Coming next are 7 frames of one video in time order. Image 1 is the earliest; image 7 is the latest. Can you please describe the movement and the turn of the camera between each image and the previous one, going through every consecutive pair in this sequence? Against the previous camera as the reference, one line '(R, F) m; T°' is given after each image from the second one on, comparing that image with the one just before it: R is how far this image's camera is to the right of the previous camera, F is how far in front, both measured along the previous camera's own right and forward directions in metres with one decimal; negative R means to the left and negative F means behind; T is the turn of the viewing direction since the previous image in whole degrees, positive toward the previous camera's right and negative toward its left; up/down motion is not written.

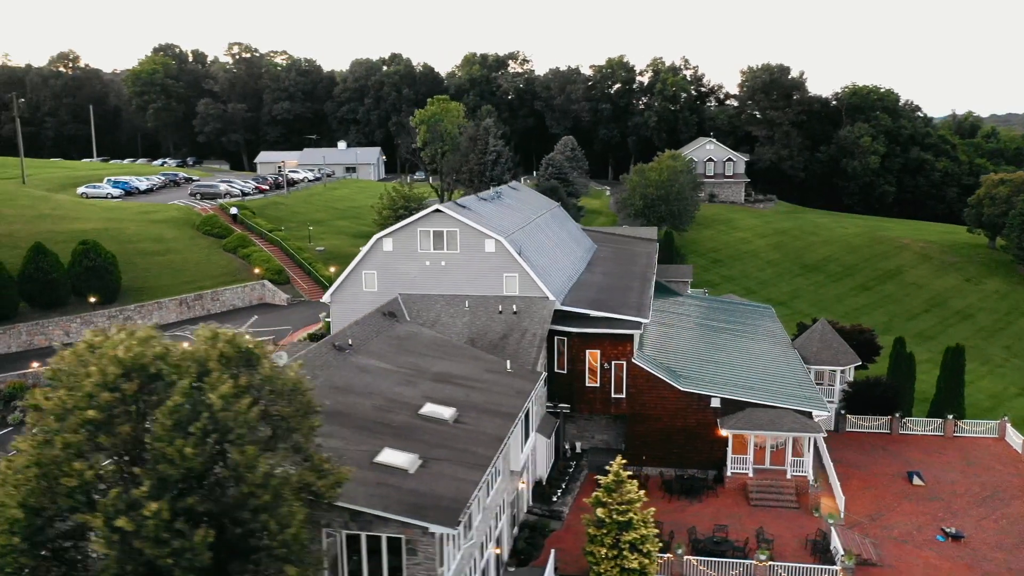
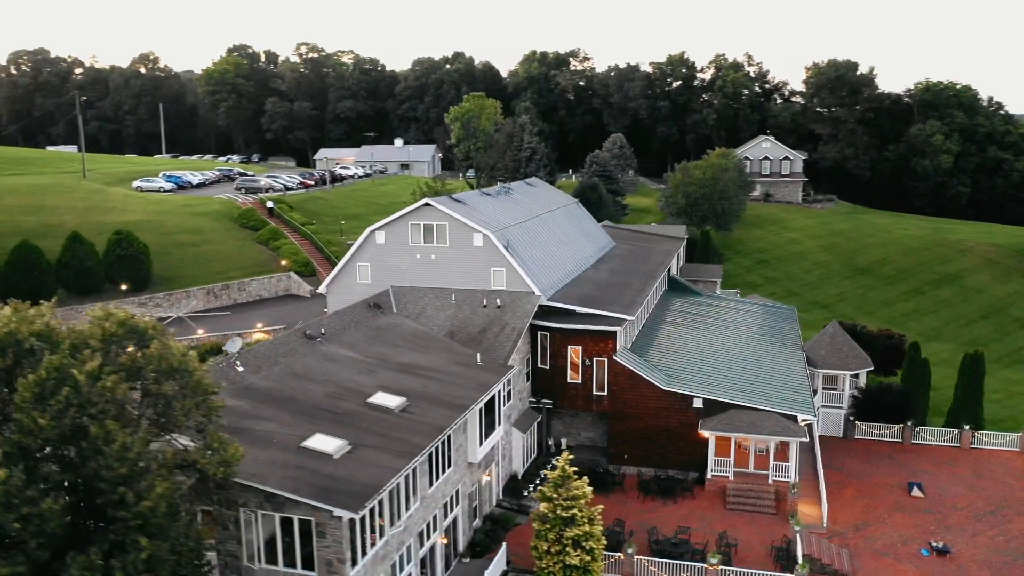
(+3.2, +0.1) m; -6°
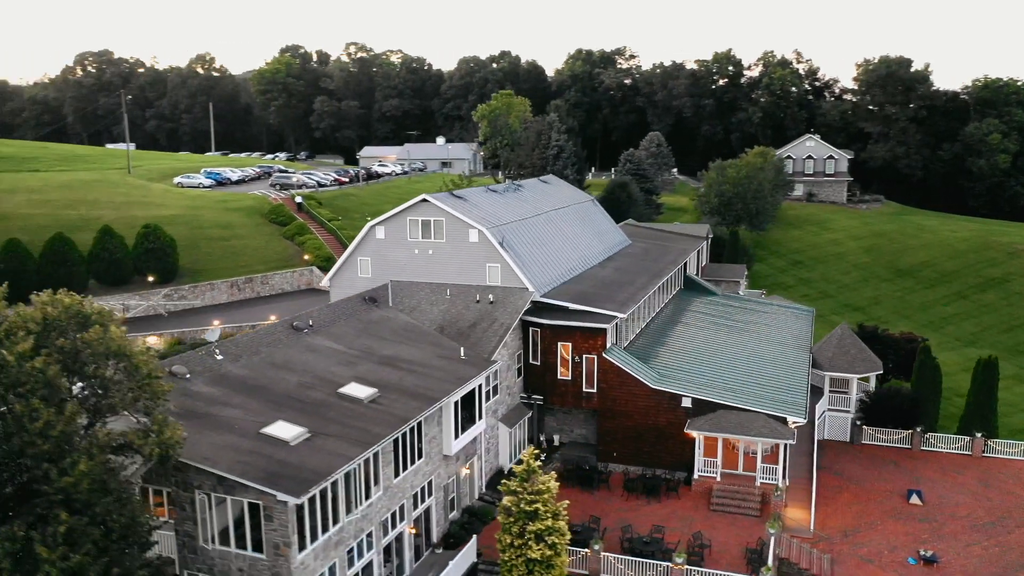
(+2.3, -0.1) m; -4°
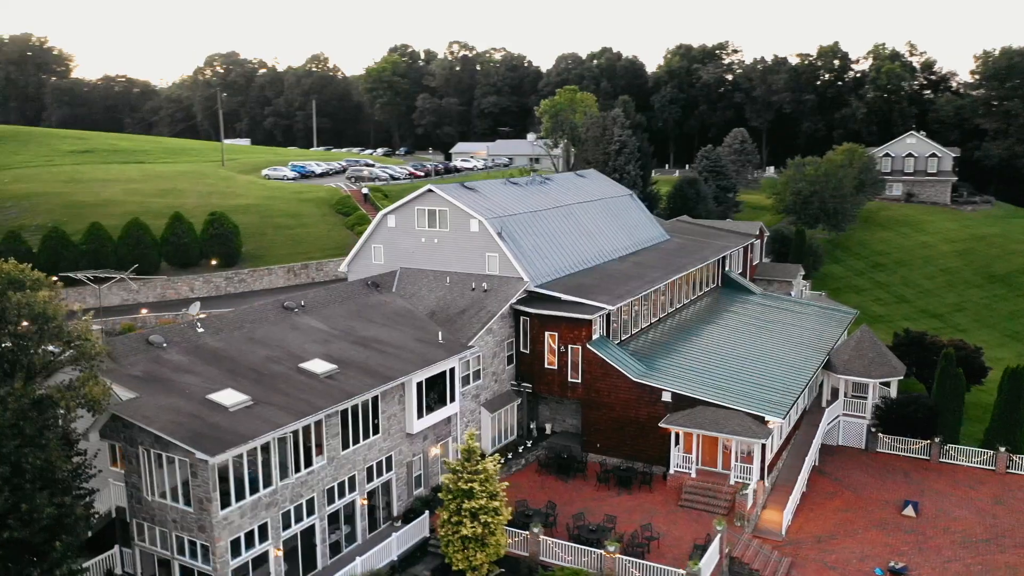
(+4.6, -0.3) m; -9°
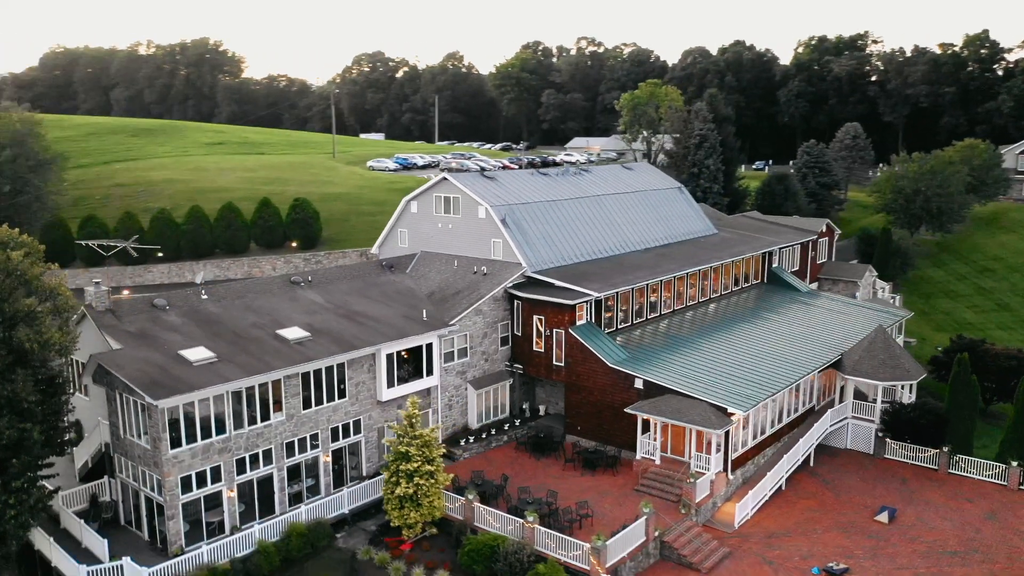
(+5.8, -0.7) m; -11°
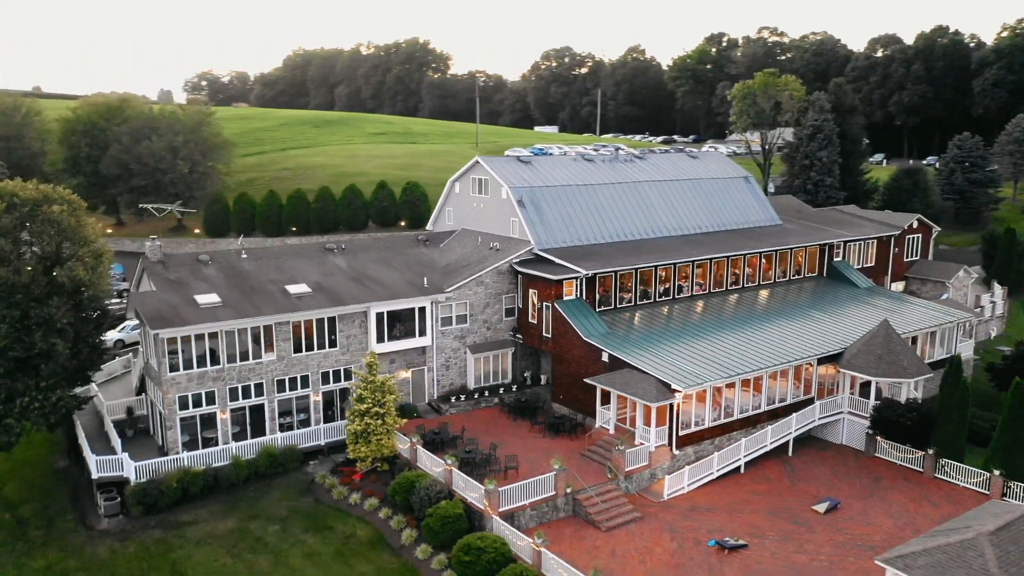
(+8.2, -1.2) m; -15°
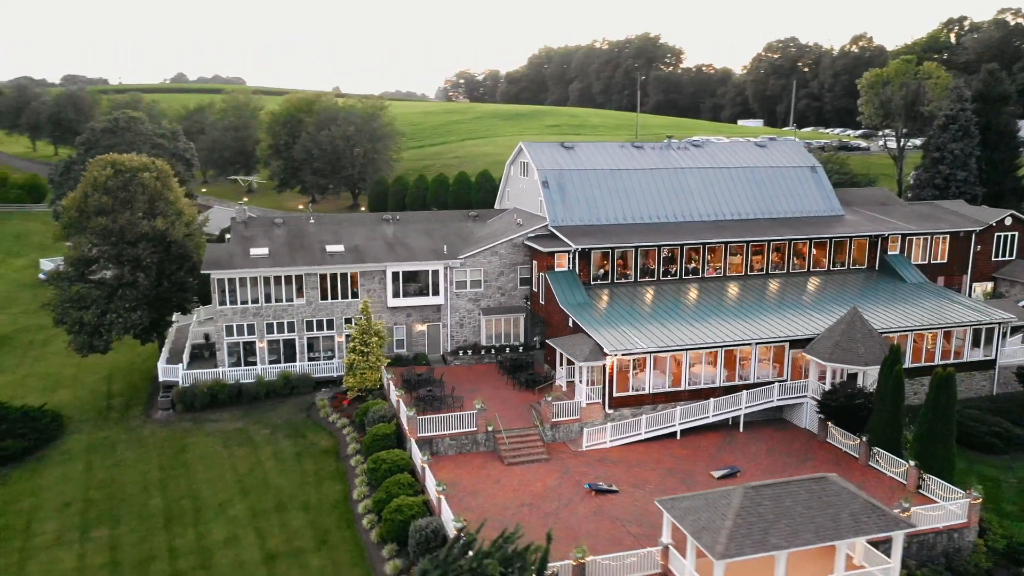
(+10.4, -2.0) m; -18°
